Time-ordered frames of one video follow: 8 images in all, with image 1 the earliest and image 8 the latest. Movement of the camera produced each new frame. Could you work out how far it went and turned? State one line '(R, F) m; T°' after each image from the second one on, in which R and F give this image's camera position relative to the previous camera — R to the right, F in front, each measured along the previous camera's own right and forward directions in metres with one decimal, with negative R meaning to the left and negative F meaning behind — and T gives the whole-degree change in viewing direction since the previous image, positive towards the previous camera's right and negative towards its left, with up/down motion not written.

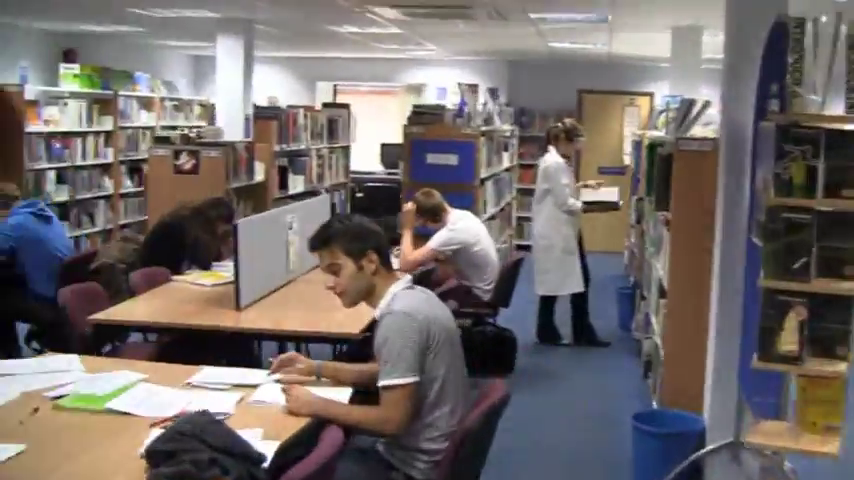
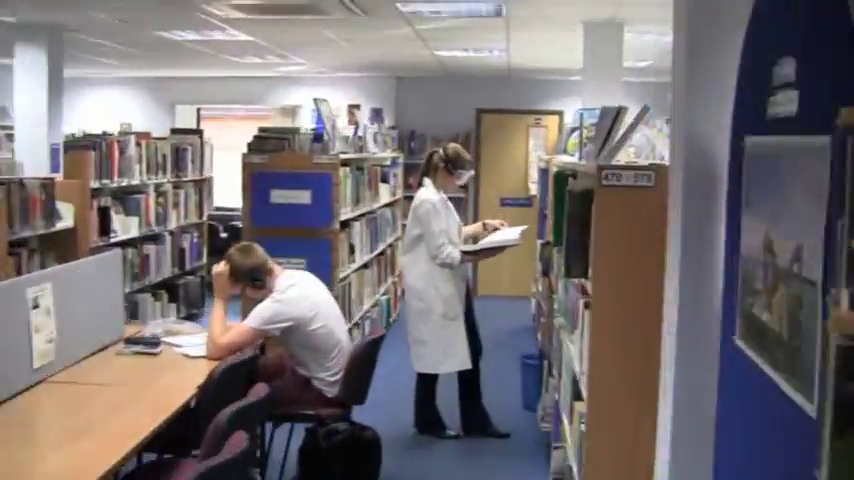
(+0.4, +1.7) m; +5°
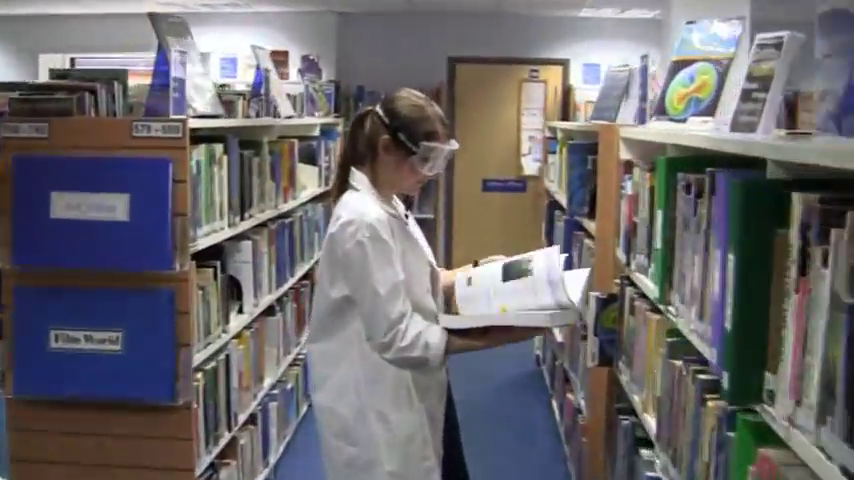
(+0.1, +2.8) m; +2°
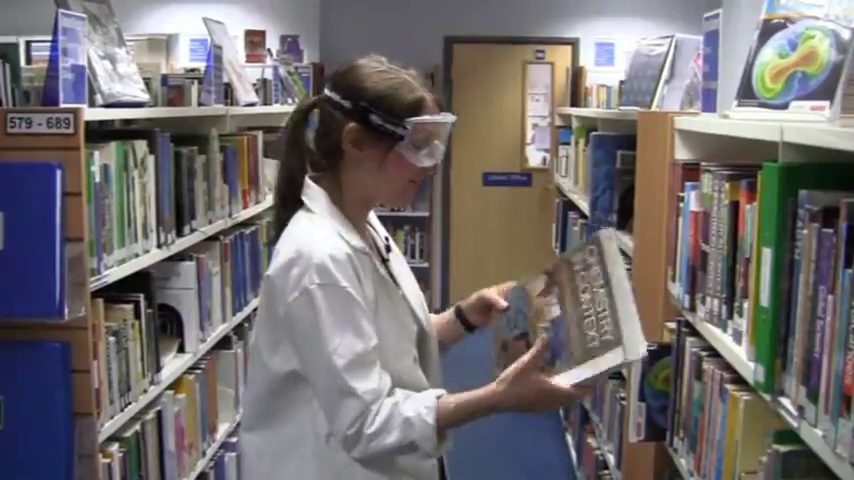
(0.0, +0.7) m; 0°
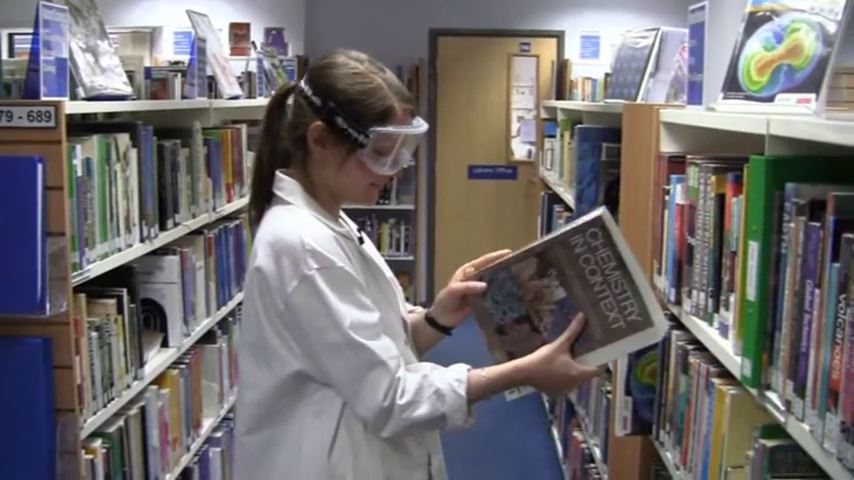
(0.0, 0.0) m; +1°
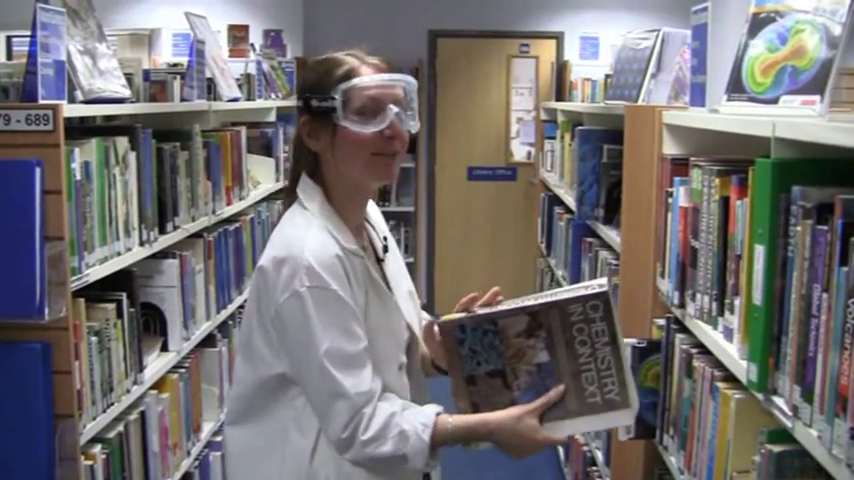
(0.0, 0.0) m; 0°
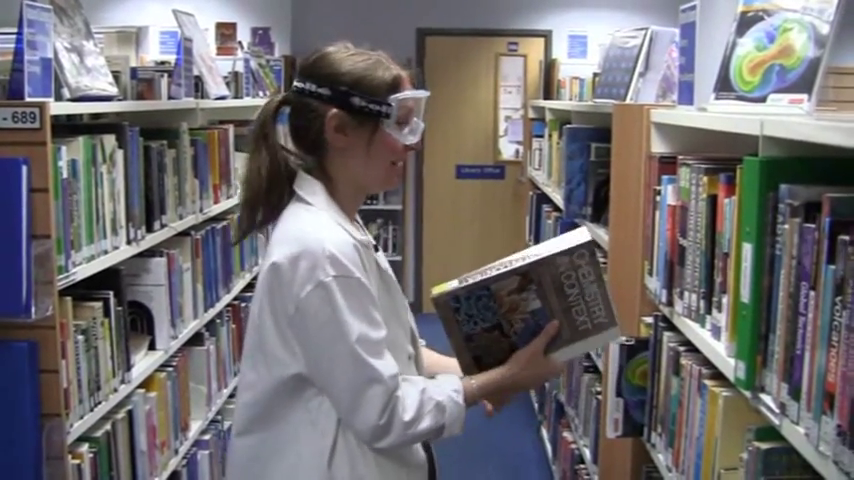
(0.0, 0.0) m; +1°
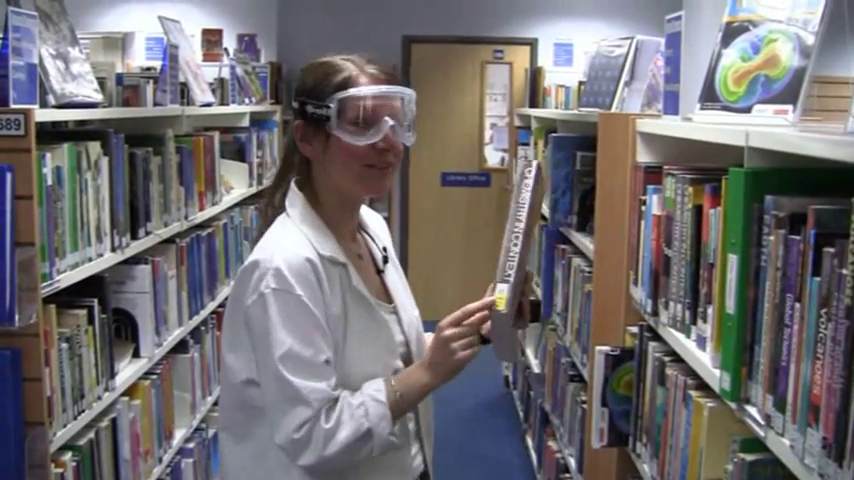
(0.0, 0.0) m; +1°
